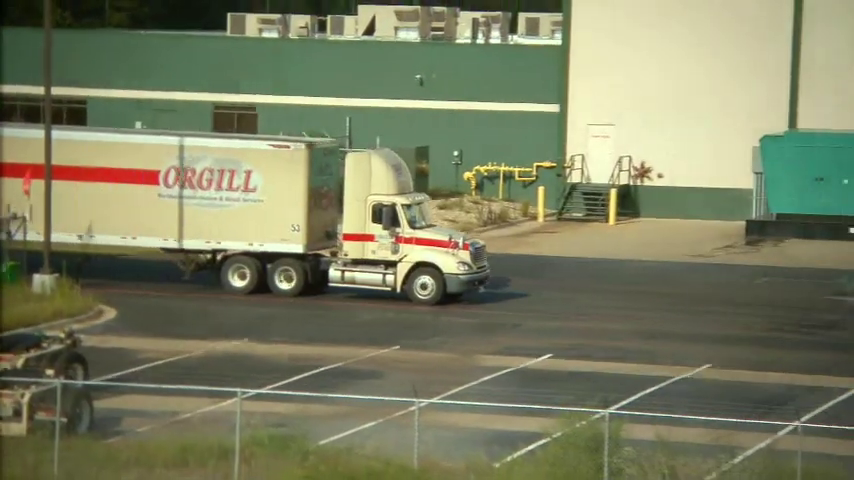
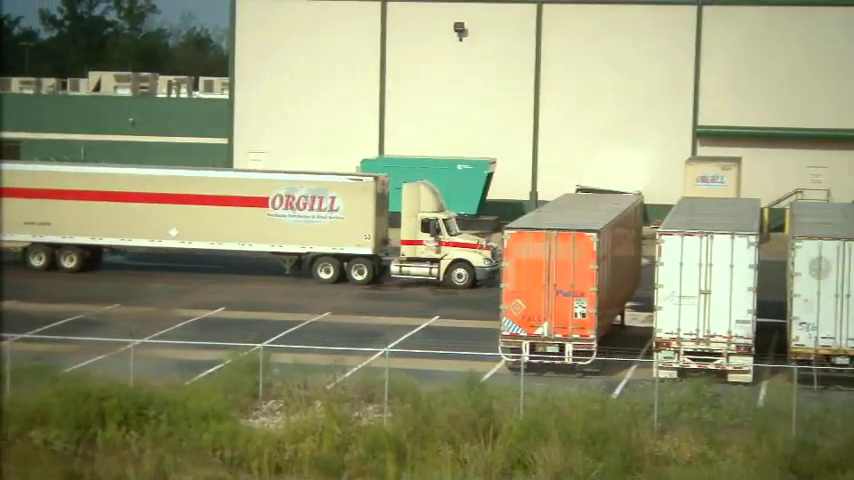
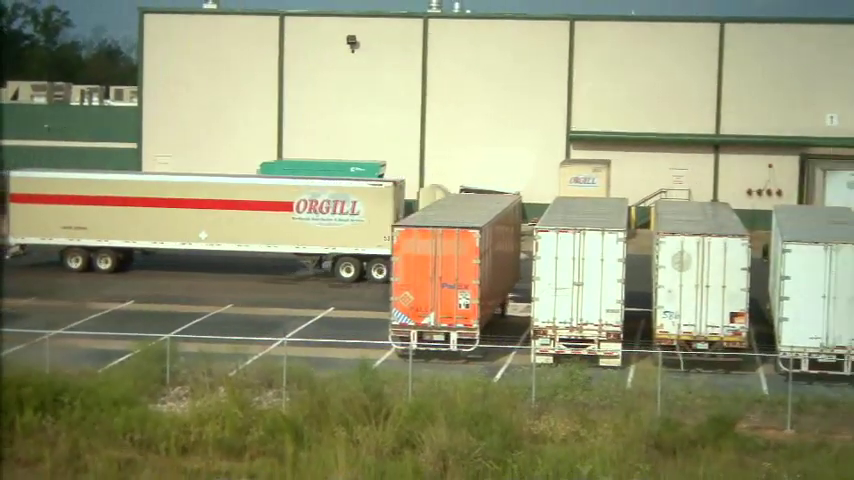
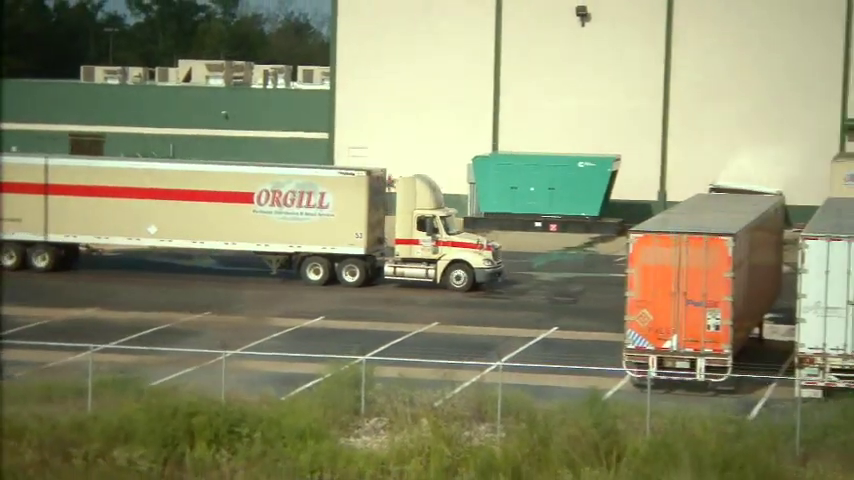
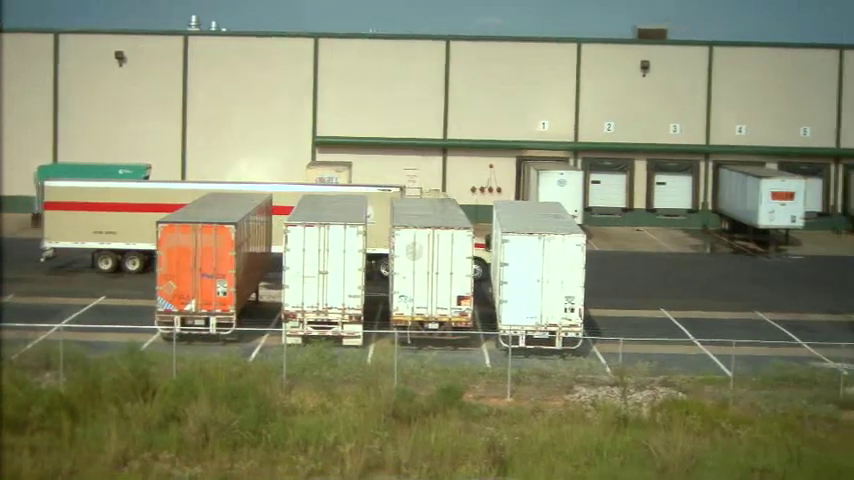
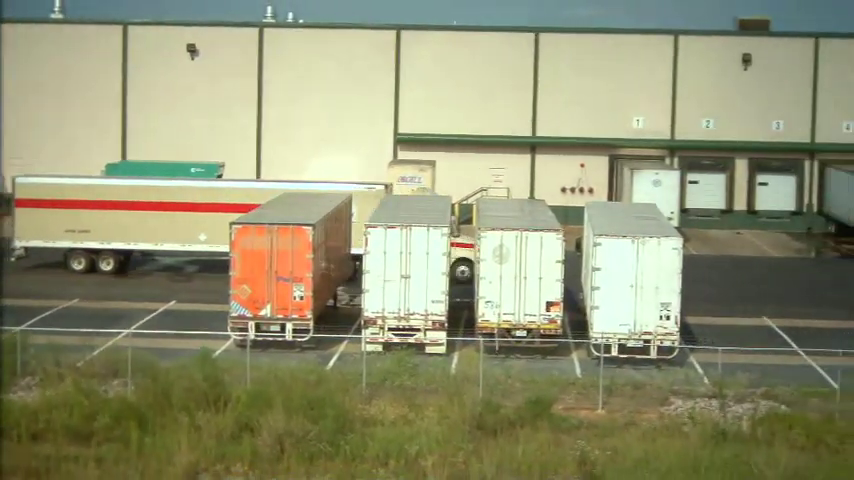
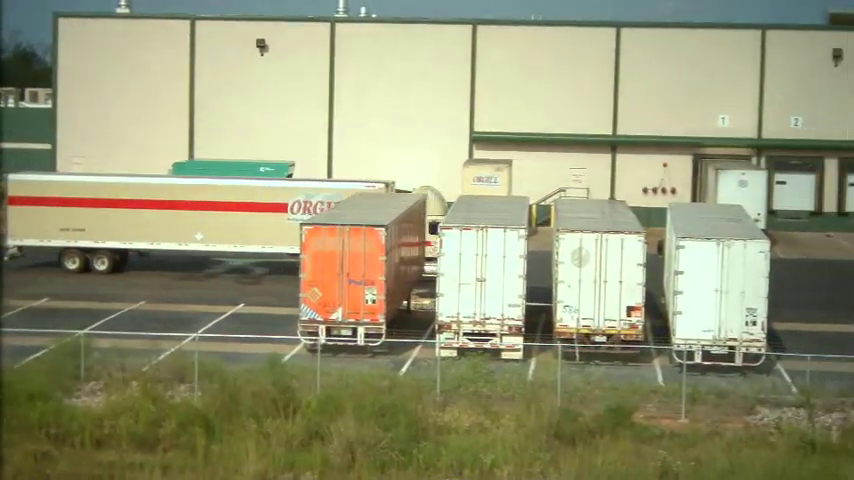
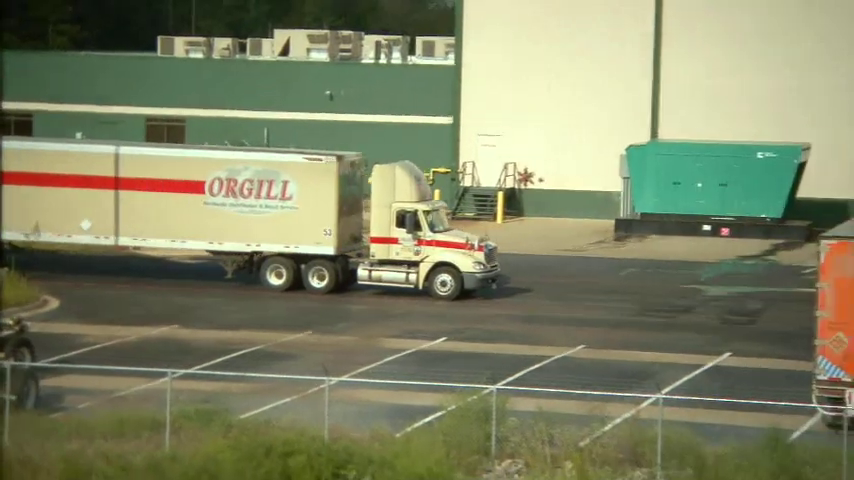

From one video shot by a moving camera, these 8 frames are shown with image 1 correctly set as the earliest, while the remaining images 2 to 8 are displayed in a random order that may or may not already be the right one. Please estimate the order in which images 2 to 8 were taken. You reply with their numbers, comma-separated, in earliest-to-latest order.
8, 4, 2, 3, 7, 6, 5
